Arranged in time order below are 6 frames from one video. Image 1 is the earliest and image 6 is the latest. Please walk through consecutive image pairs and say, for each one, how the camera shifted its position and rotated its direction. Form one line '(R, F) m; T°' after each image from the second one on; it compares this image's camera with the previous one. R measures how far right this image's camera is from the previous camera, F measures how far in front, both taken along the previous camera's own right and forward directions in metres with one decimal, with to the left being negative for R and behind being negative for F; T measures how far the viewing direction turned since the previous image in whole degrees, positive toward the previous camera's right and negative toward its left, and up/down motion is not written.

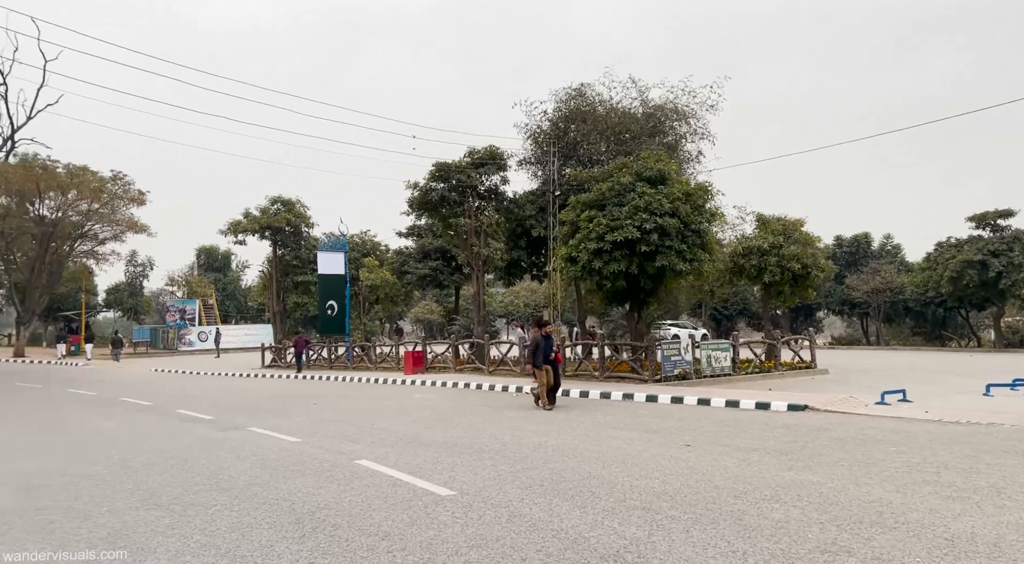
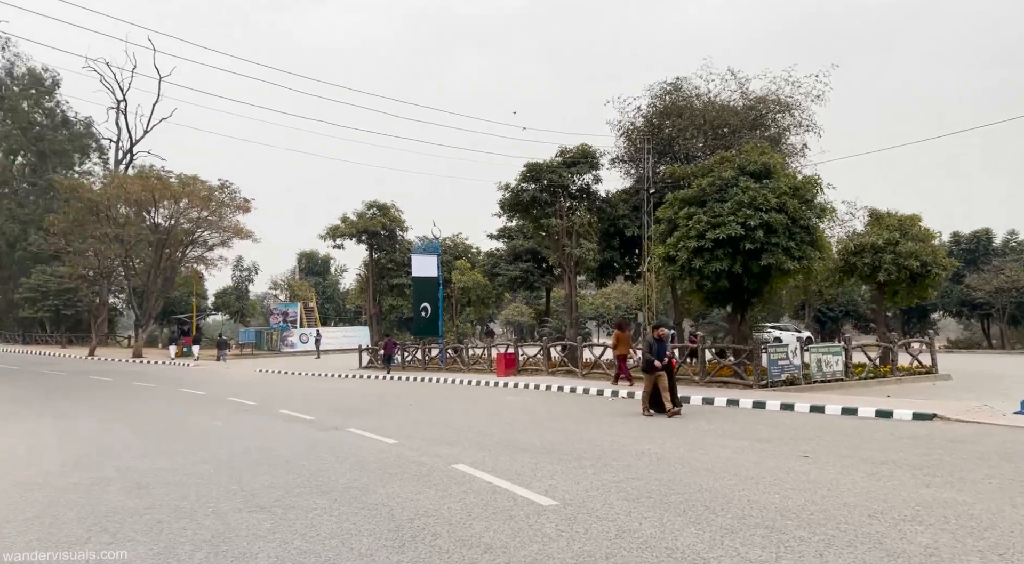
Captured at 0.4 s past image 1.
(-0.1, +0.3) m; -7°
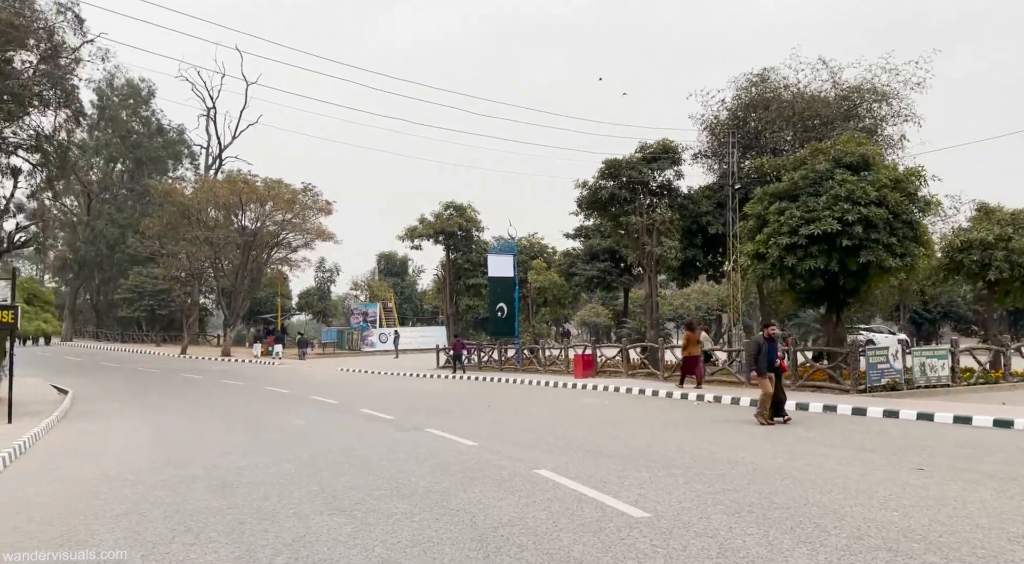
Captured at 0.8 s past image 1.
(-0.1, +0.3) m; -6°
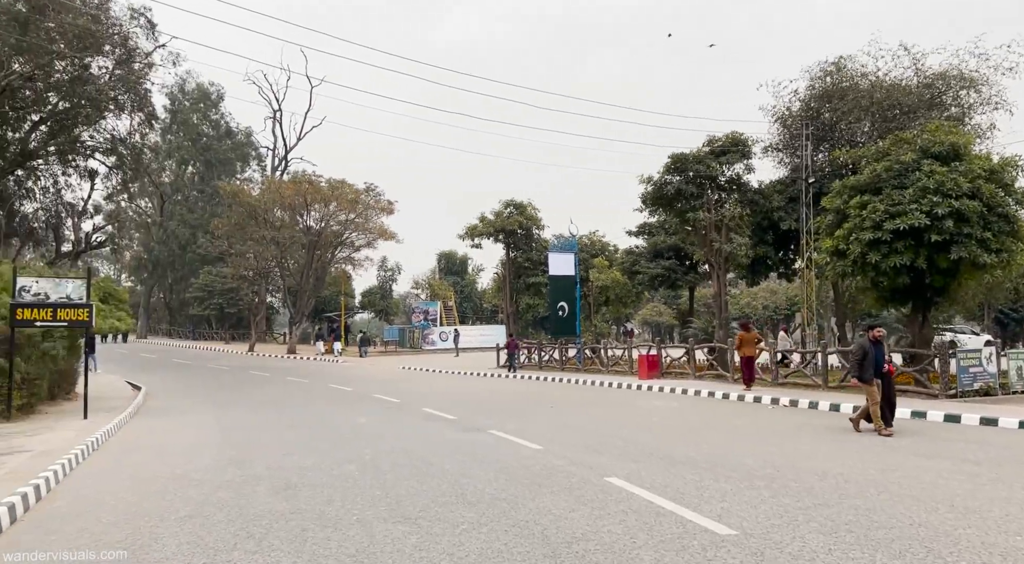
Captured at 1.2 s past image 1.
(-0.1, +0.3) m; -4°
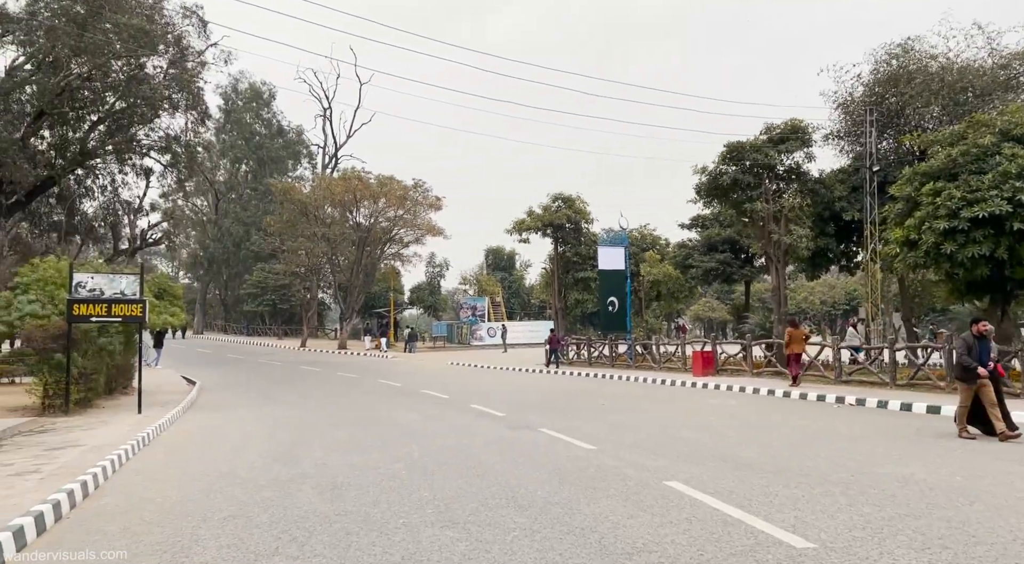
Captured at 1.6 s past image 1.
(0.0, +0.4) m; -4°
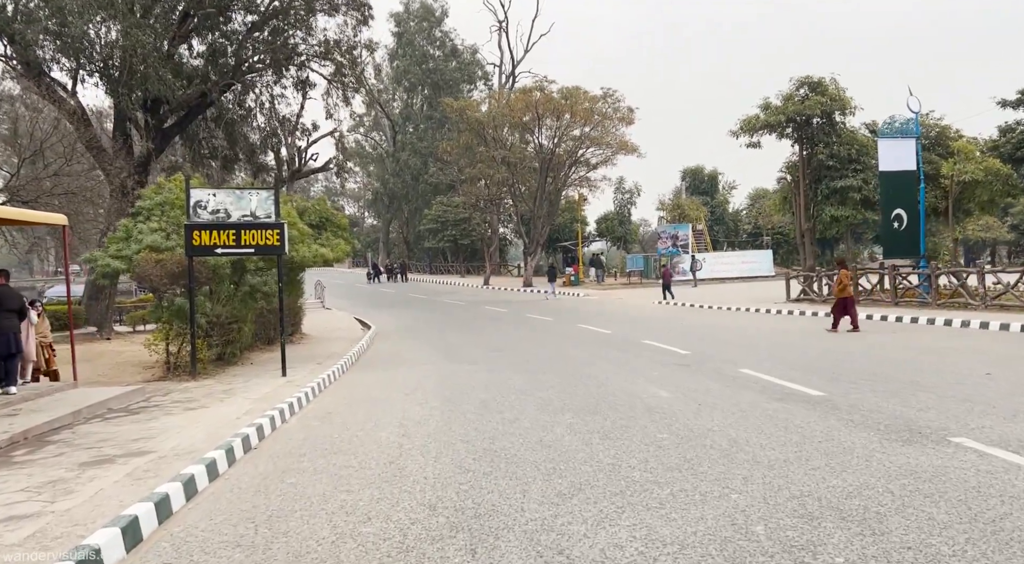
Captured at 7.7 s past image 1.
(-1.6, +5.3) m; -13°
